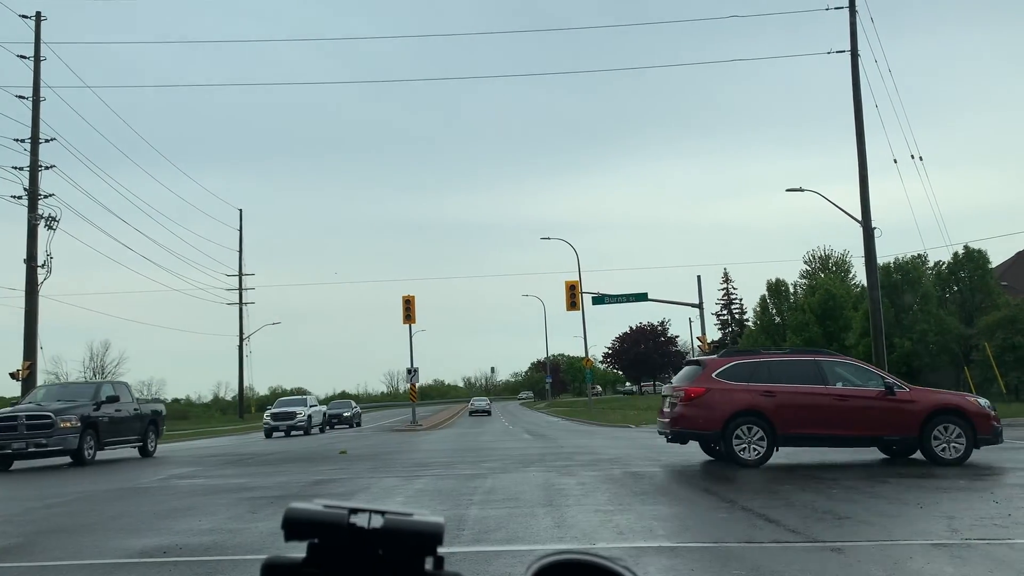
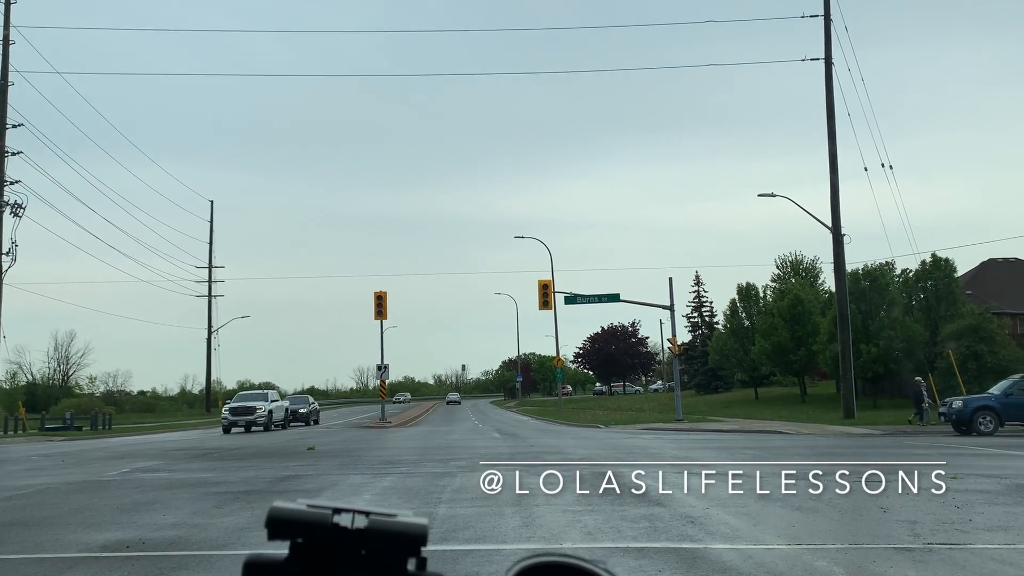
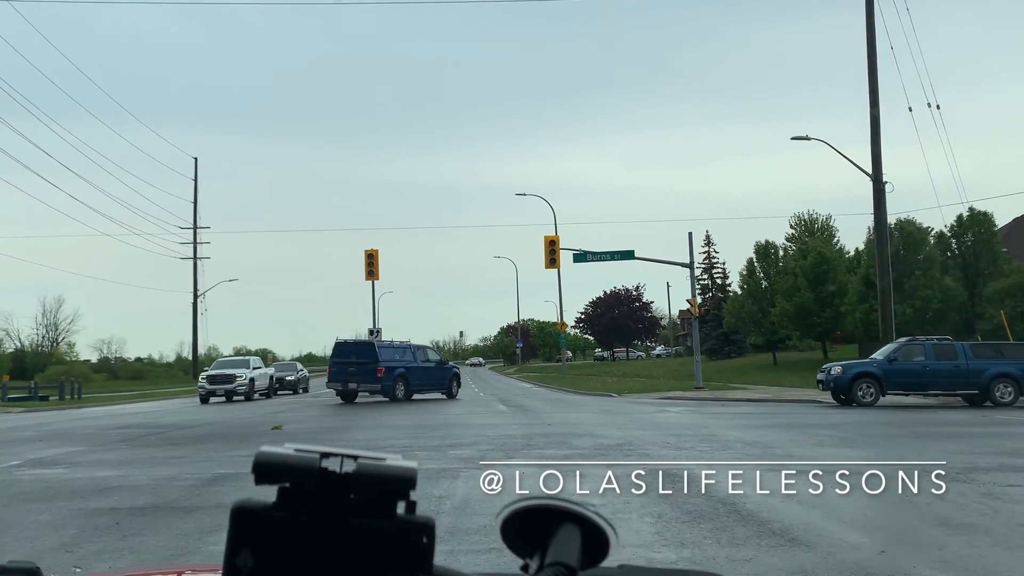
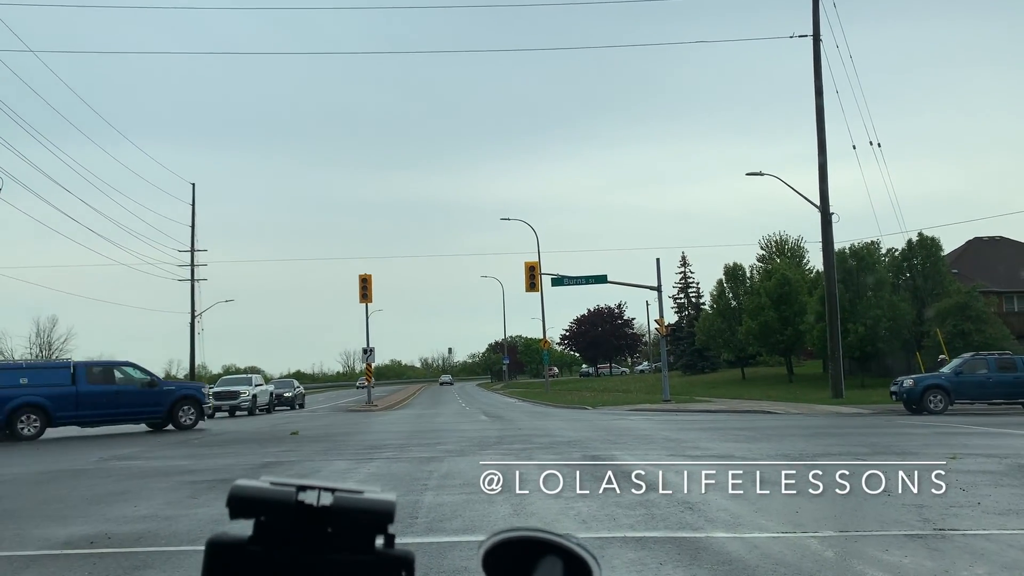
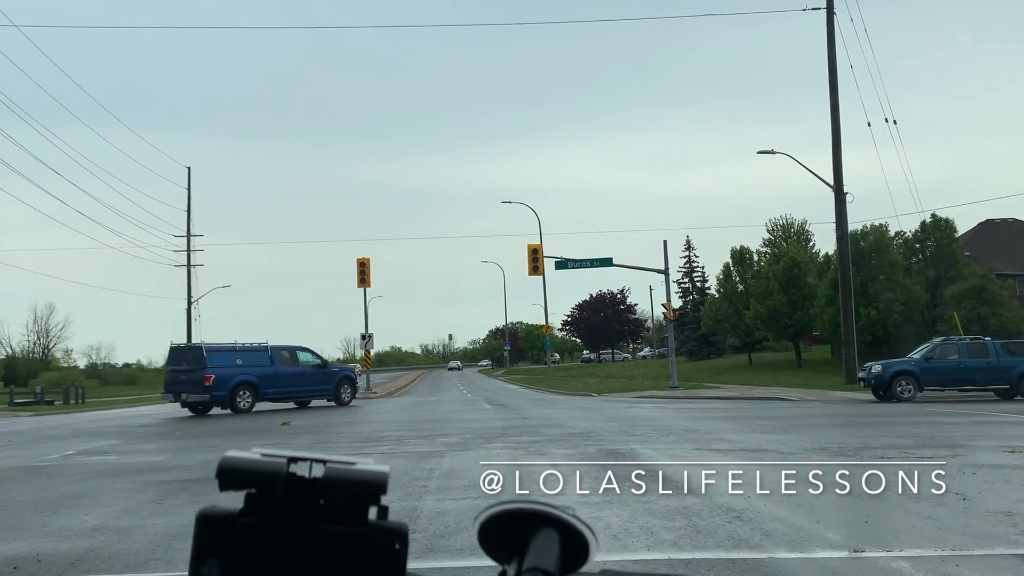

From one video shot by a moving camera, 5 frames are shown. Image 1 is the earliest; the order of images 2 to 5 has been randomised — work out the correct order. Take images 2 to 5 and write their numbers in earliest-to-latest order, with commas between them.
2, 4, 5, 3
